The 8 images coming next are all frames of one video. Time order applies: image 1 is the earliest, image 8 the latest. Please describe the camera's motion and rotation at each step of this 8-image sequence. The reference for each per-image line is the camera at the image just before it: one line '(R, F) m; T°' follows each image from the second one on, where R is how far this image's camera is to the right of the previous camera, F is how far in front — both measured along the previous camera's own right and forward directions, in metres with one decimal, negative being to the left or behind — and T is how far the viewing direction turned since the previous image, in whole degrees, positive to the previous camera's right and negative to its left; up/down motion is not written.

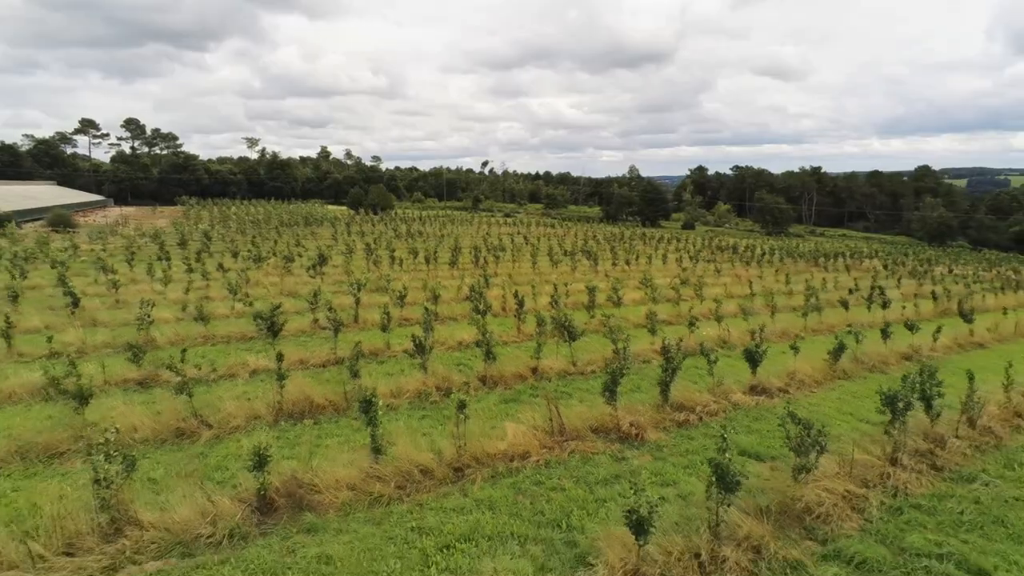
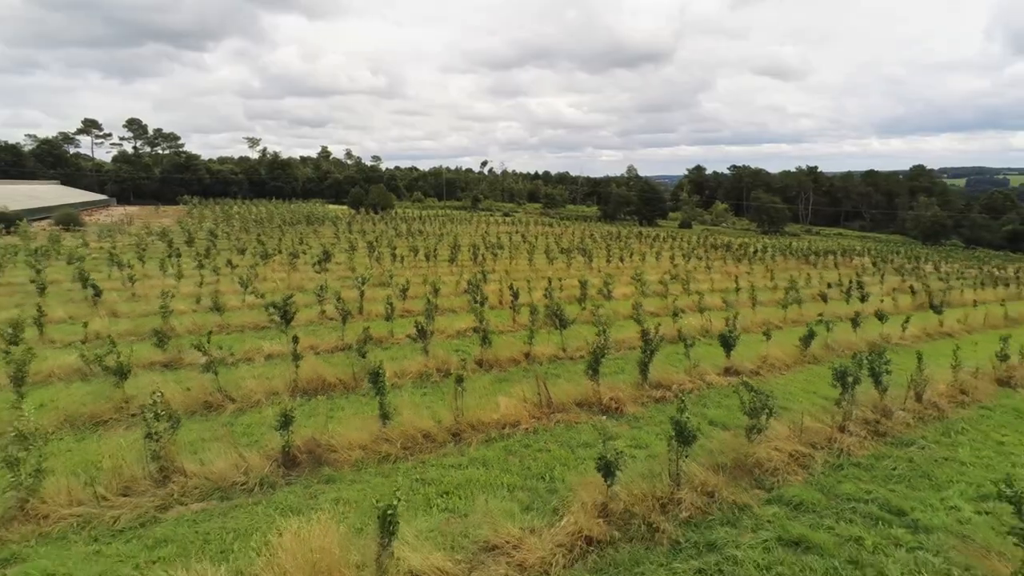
(+0.1, -1.1) m; 0°
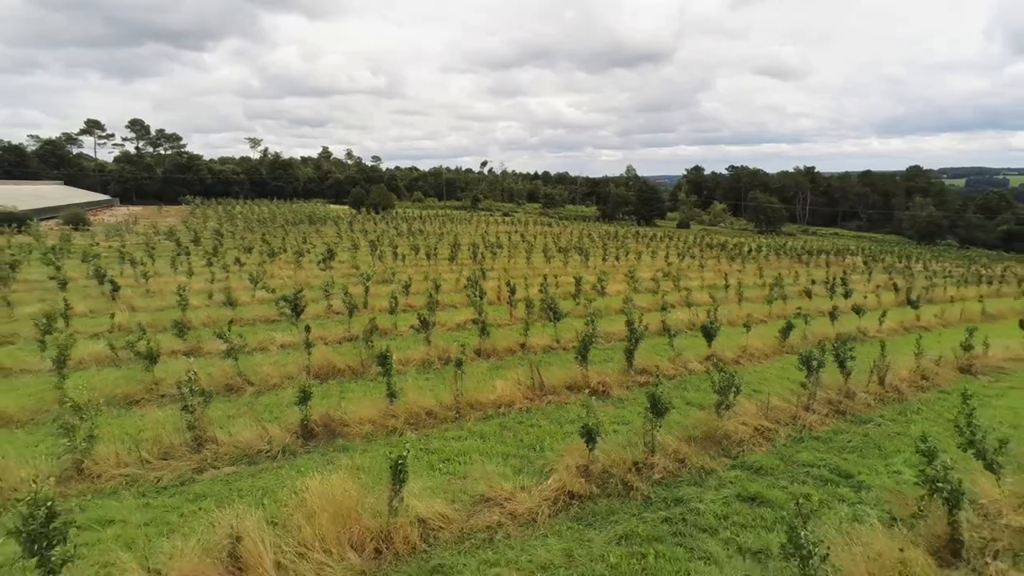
(+0.1, -0.9) m; 0°
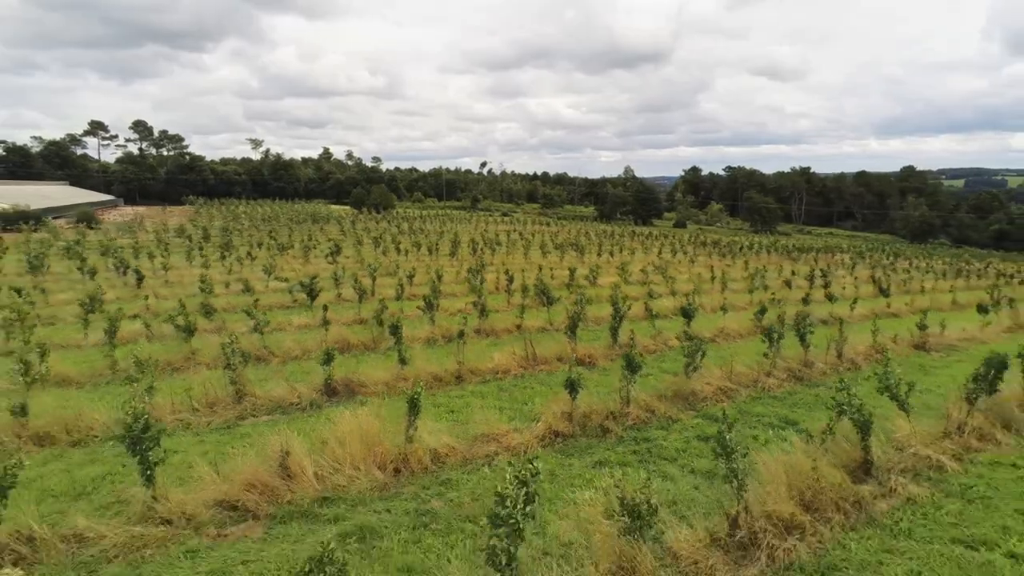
(+0.1, -1.4) m; 0°
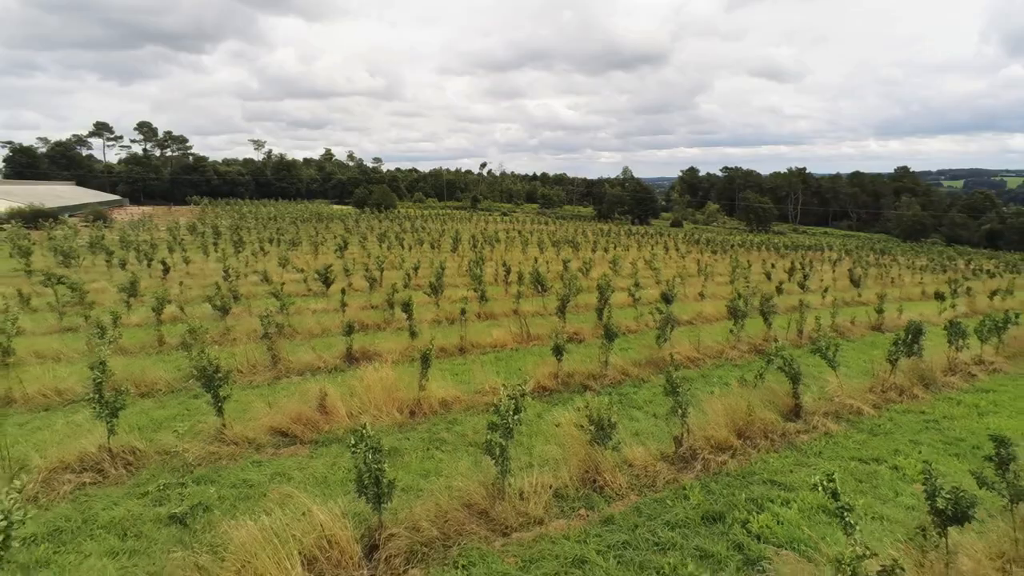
(+0.1, -1.6) m; 0°
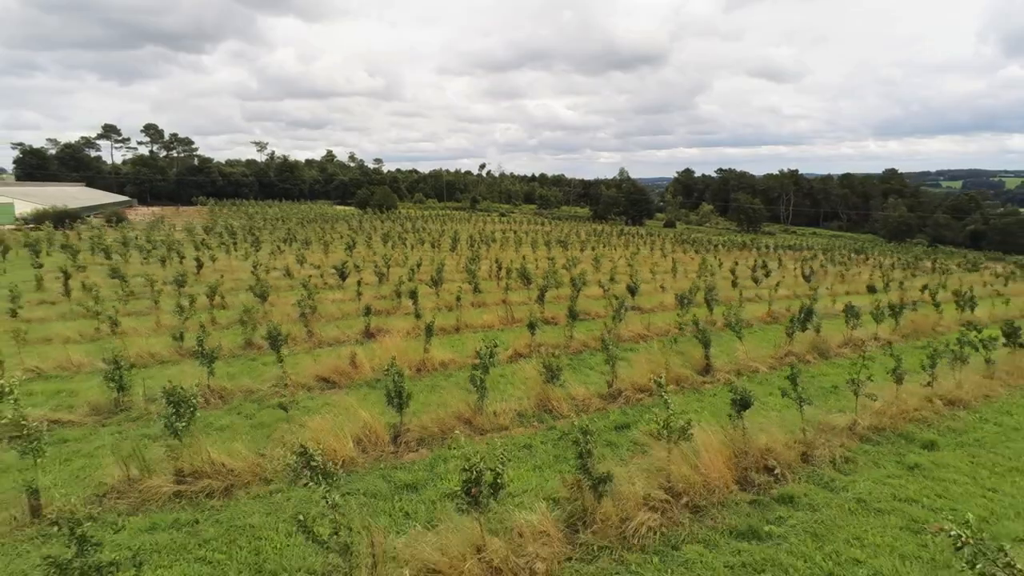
(+0.3, -3.0) m; 0°
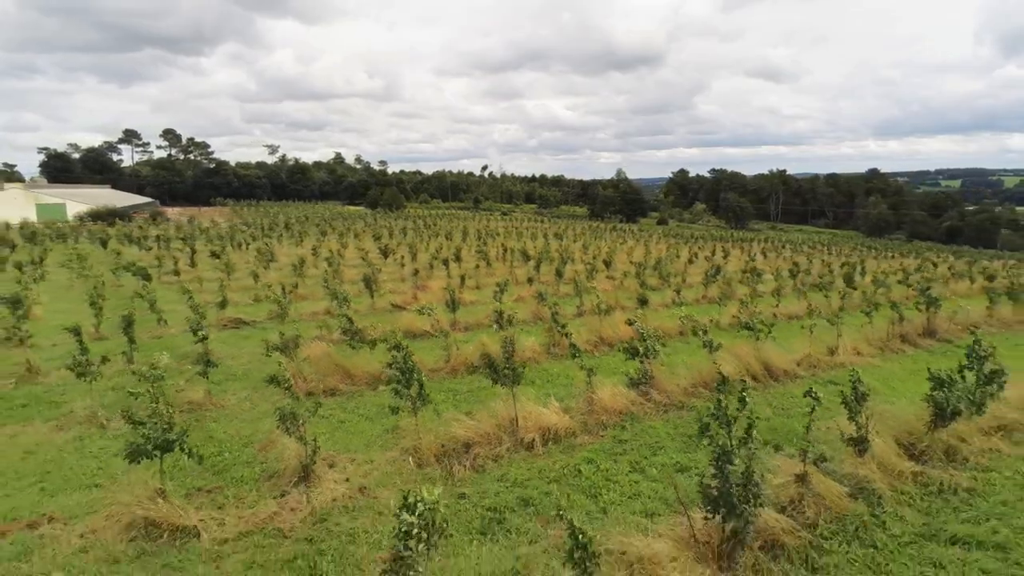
(-0.1, -6.2) m; 0°
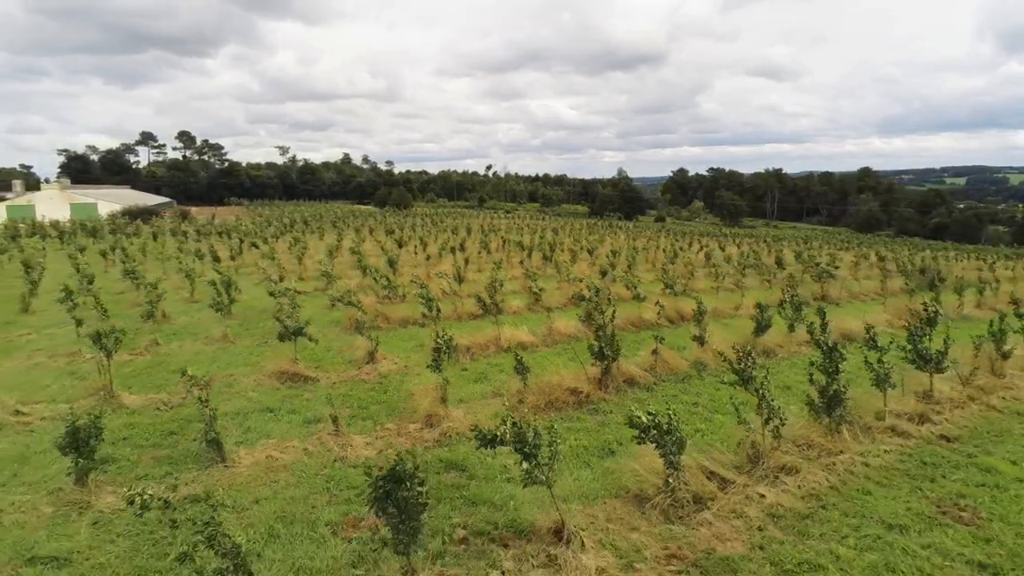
(+0.3, -4.3) m; 0°
